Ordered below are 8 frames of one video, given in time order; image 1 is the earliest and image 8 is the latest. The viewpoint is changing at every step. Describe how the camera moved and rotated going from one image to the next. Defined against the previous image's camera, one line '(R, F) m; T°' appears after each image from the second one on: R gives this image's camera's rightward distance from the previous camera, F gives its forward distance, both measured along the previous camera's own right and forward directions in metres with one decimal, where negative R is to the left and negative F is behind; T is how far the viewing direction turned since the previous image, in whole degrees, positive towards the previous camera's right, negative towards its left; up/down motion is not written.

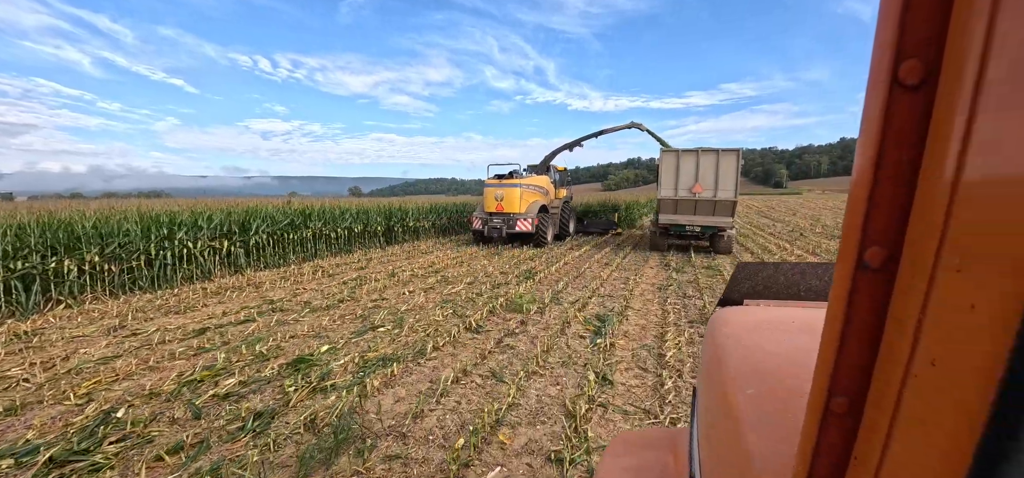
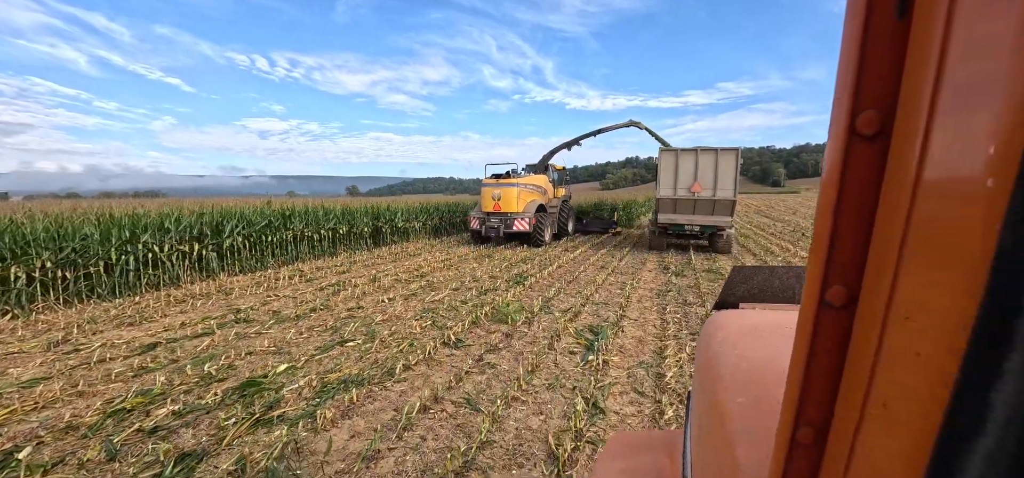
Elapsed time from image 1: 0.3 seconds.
(0.0, +0.1) m; 0°
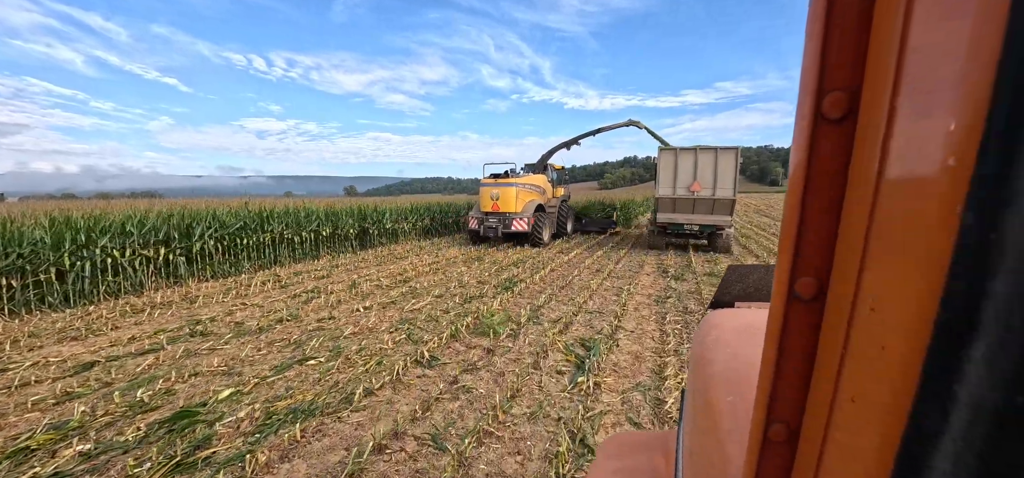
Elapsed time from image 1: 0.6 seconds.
(0.0, +0.1) m; 0°
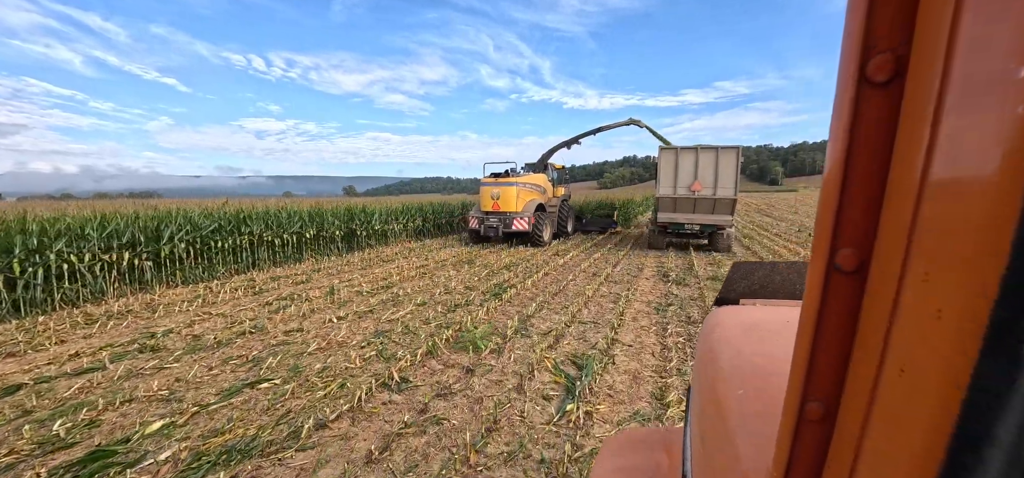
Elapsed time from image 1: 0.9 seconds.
(0.0, +0.1) m; 0°
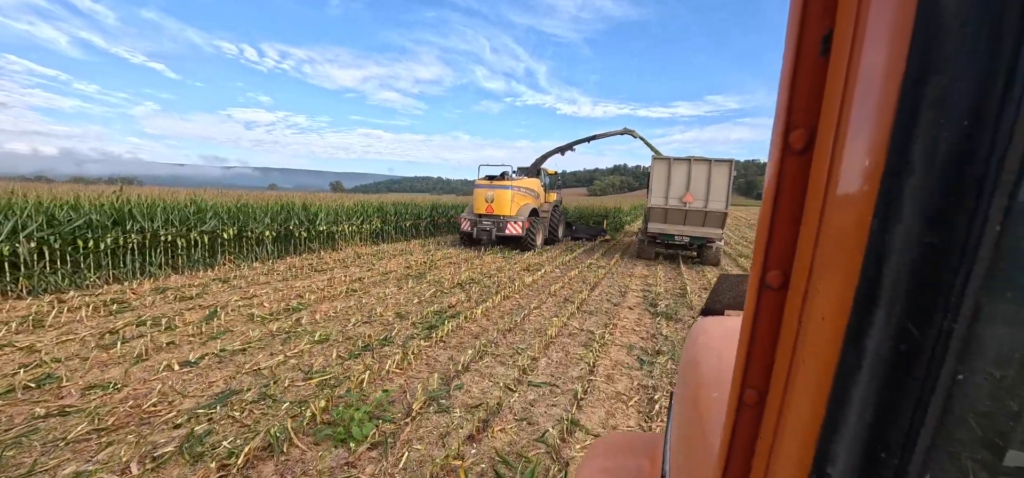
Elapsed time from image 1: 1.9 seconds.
(-0.3, -0.2) m; +2°
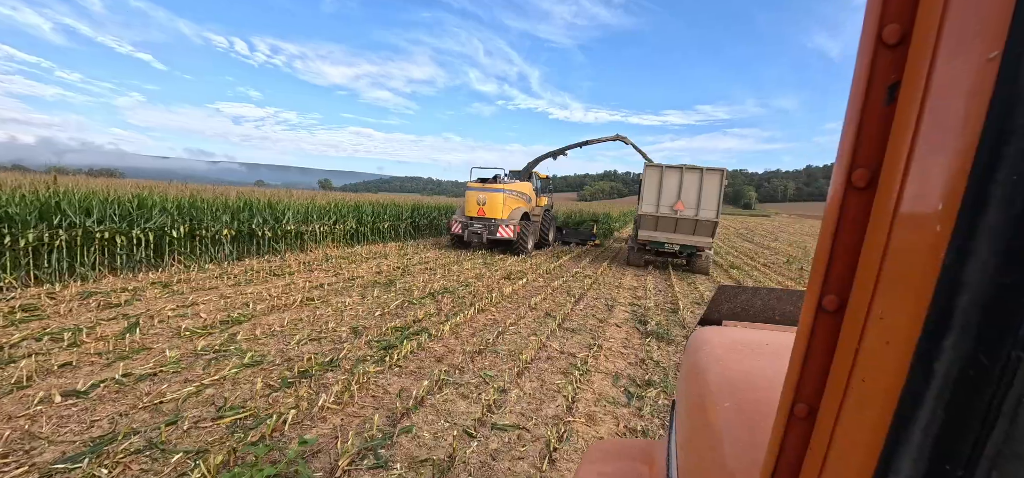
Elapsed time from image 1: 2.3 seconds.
(0.0, +0.1) m; +2°
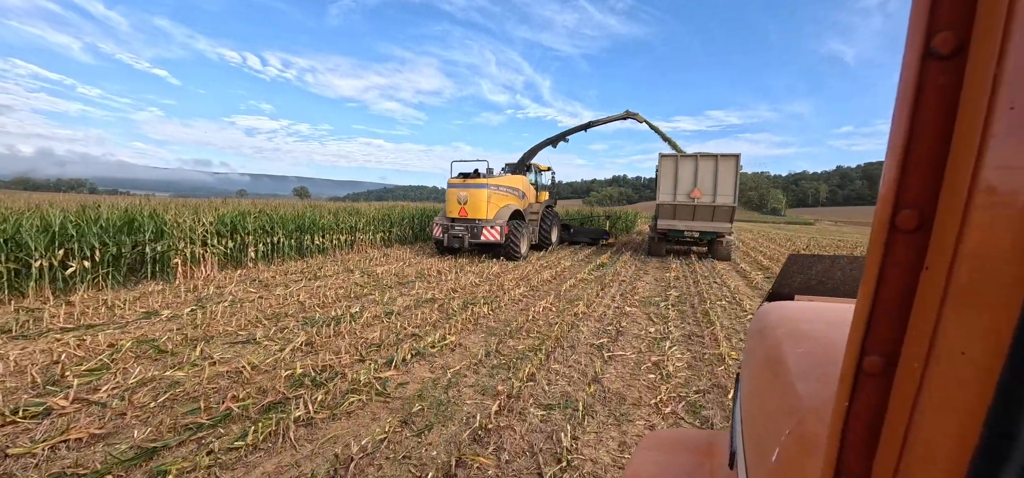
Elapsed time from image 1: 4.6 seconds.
(+0.4, +1.5) m; -1°
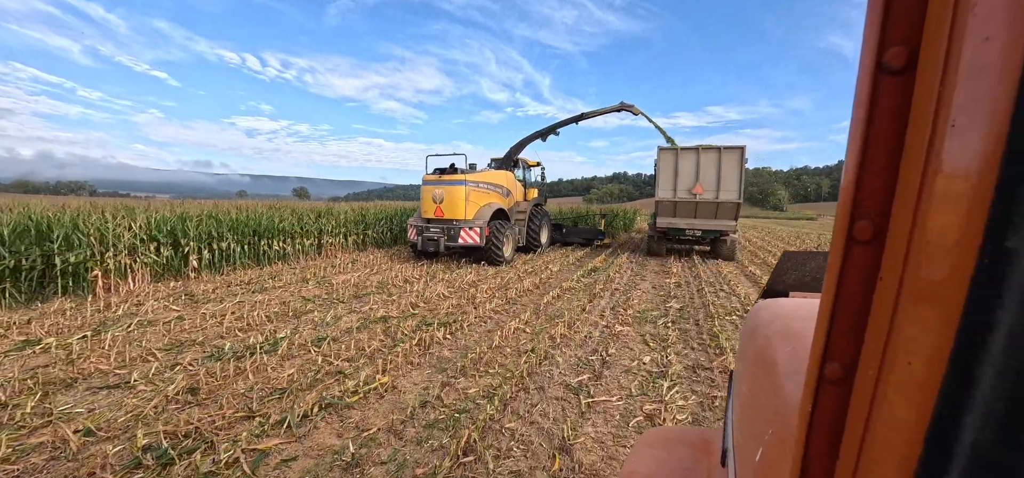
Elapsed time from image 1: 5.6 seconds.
(+0.3, +0.8) m; 0°
